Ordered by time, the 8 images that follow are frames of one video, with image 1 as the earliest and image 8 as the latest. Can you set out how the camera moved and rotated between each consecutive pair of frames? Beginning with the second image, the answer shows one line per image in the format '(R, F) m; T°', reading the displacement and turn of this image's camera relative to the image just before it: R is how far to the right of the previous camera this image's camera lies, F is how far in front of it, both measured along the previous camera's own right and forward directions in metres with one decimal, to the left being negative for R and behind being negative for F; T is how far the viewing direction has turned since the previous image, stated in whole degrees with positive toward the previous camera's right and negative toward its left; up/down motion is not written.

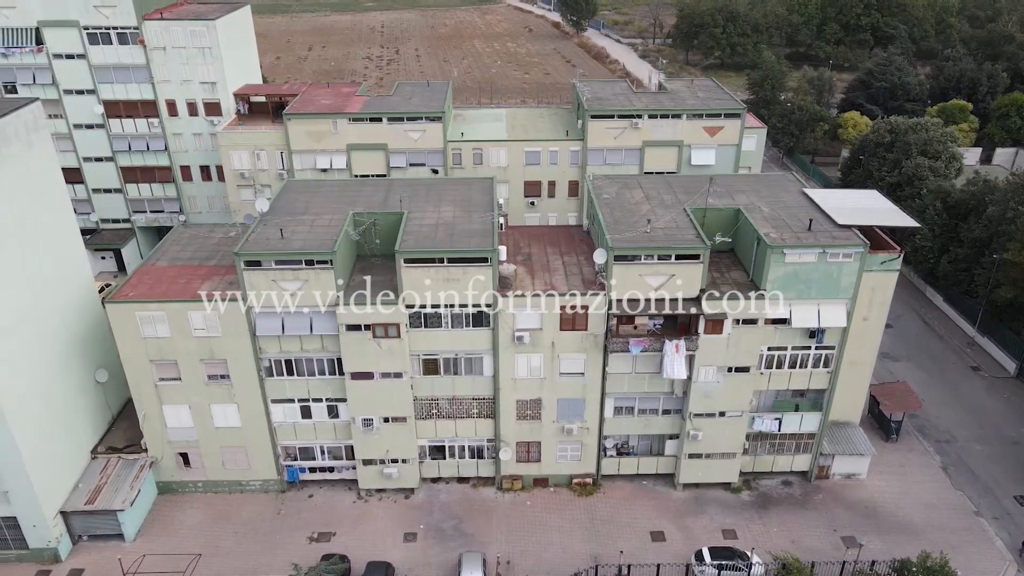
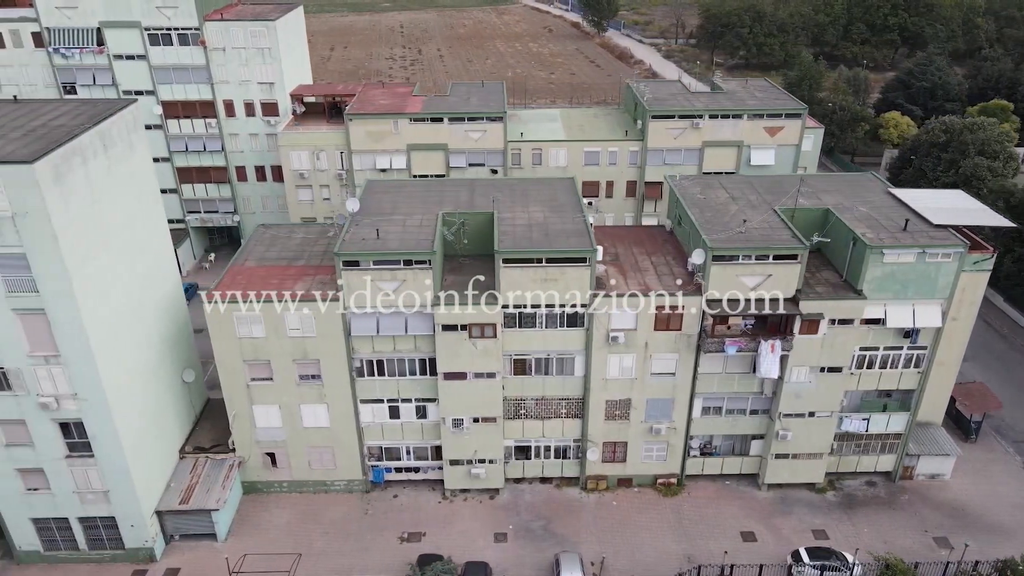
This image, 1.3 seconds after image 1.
(-3.7, 0.0) m; 0°
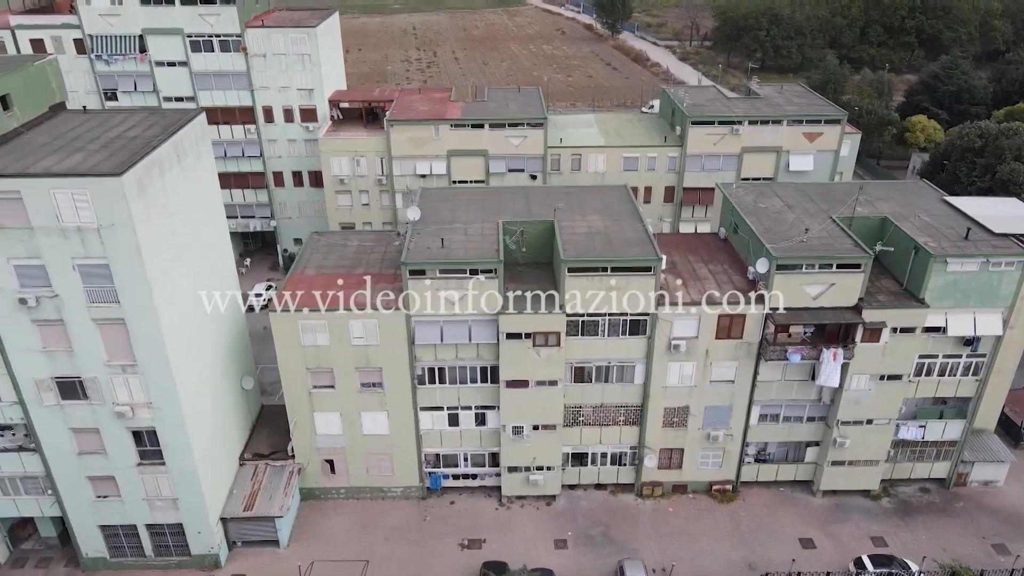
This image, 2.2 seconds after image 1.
(-2.5, -0.2) m; 0°
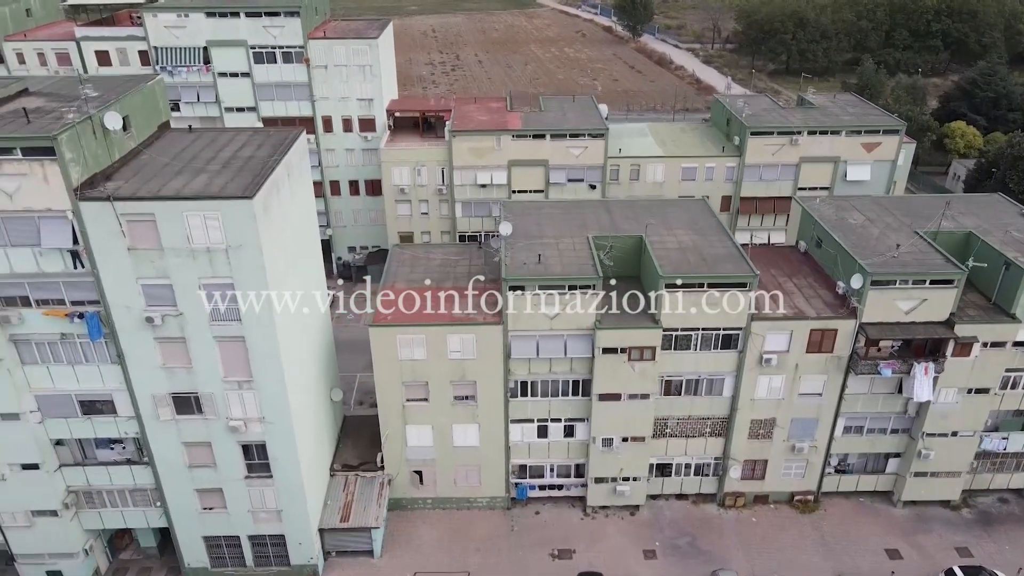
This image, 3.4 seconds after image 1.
(-3.8, -0.5) m; 0°
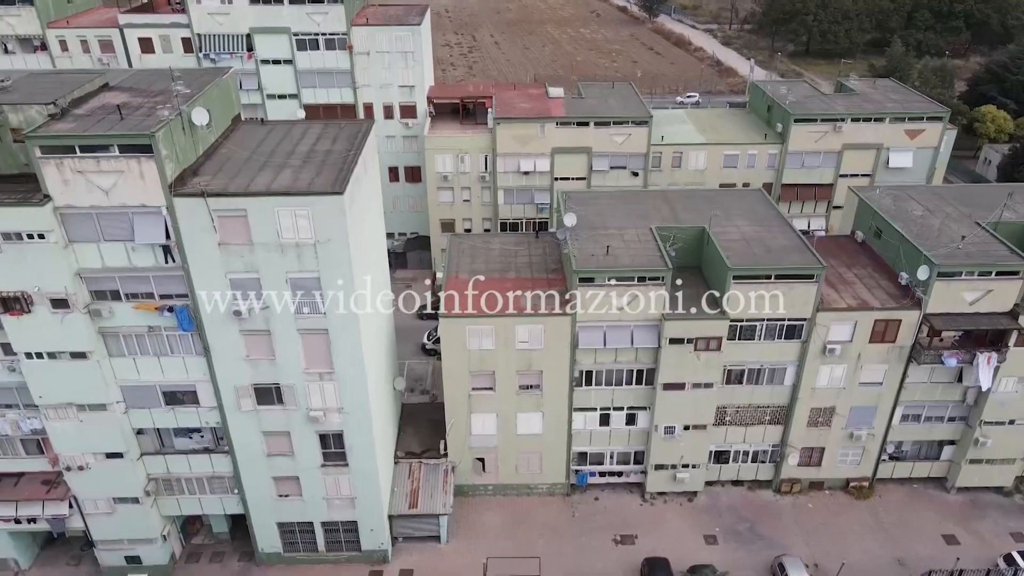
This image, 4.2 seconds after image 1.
(-2.7, -0.4) m; 0°
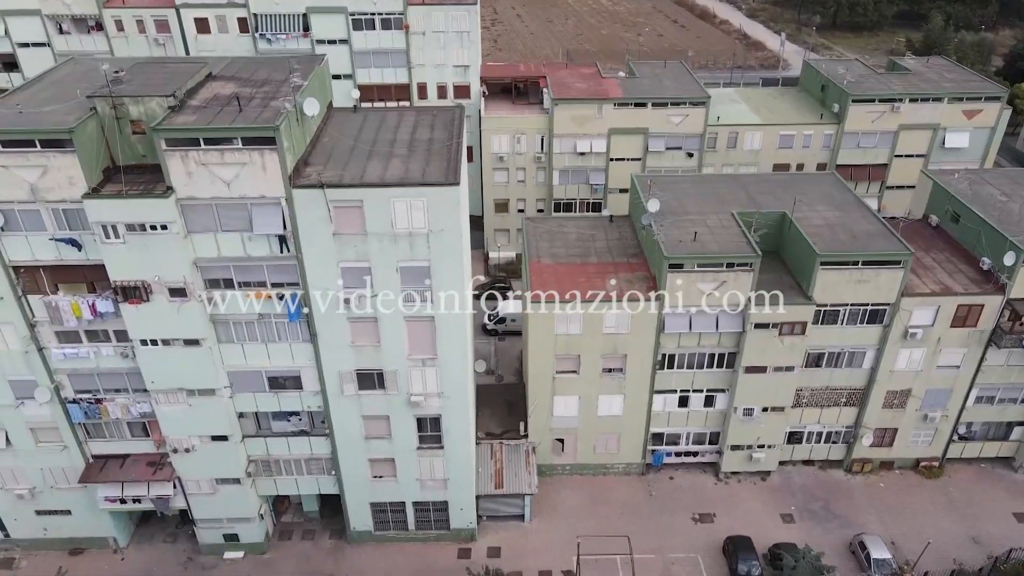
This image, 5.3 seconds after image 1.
(-3.6, -0.4) m; 0°
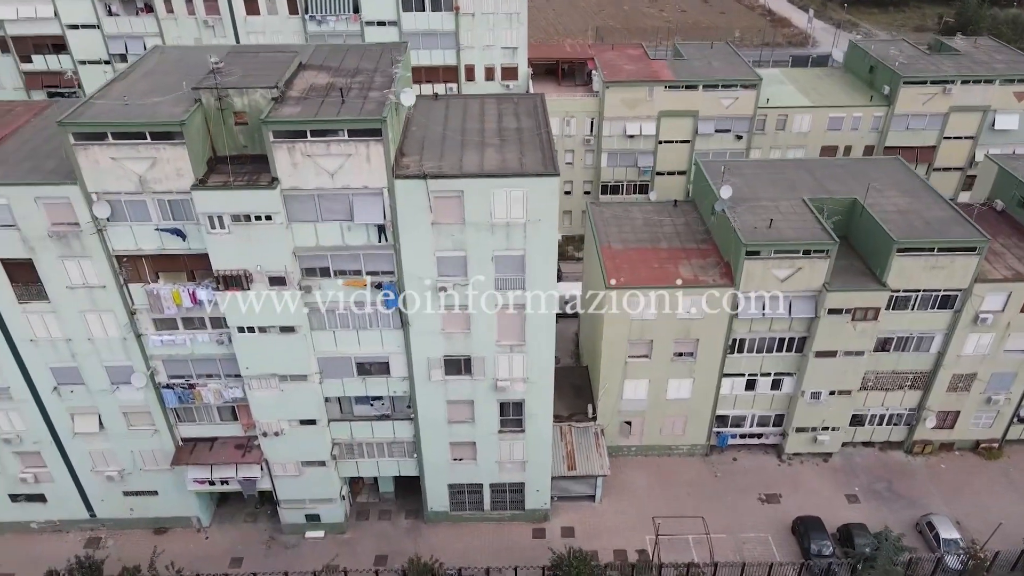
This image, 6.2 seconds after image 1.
(-3.2, -0.4) m; 0°
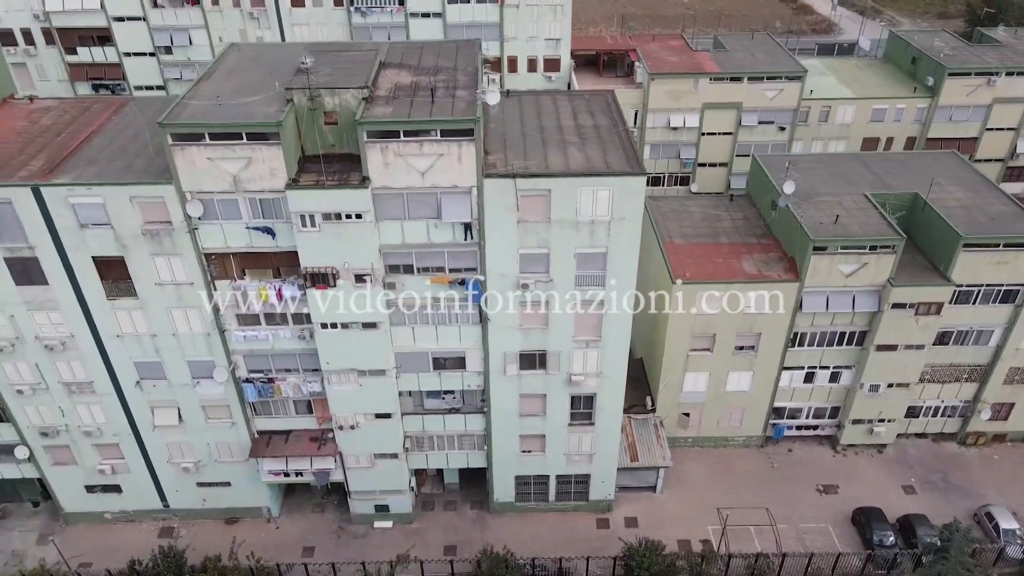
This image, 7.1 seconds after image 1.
(-2.8, -0.4) m; 0°
